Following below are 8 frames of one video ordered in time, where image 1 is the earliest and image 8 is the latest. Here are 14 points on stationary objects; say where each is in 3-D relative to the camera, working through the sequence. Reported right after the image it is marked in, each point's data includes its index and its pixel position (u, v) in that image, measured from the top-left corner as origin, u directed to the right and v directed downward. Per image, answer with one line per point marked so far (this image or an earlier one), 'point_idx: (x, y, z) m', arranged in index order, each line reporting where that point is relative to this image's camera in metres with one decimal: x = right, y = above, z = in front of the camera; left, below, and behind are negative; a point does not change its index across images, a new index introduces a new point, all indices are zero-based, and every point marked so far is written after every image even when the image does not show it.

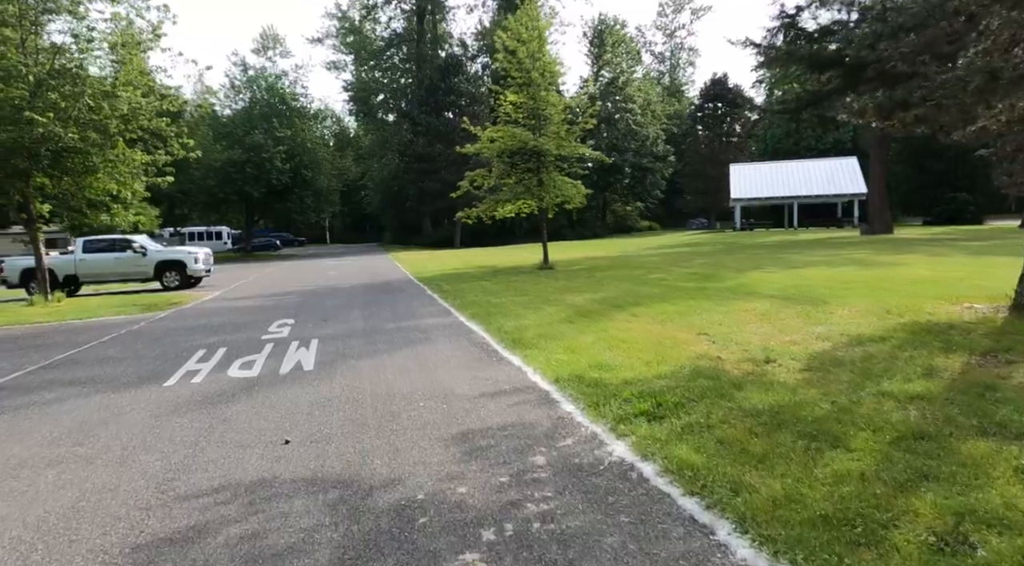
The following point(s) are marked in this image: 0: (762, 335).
0: (+3.0, -0.6, +7.9) m
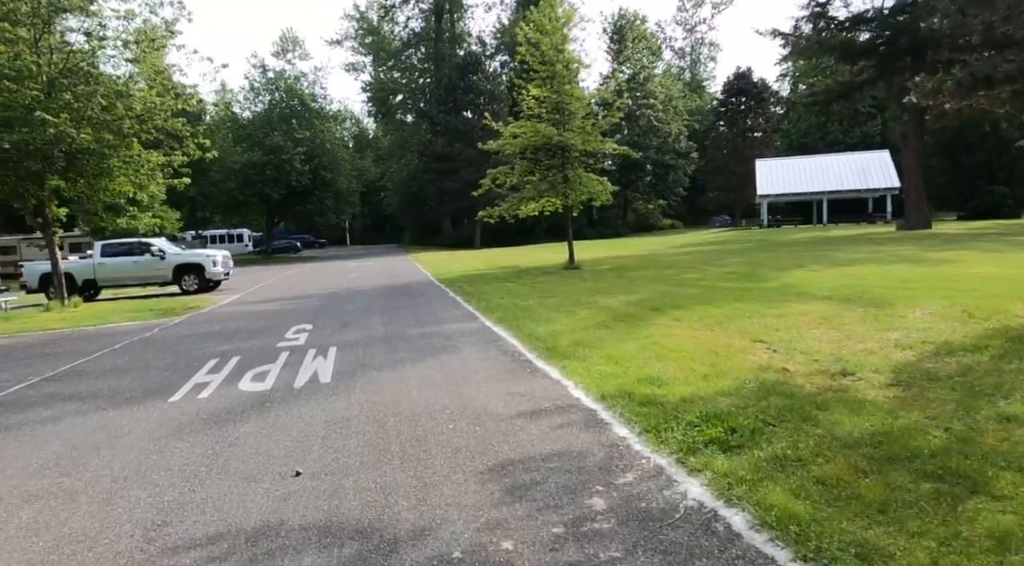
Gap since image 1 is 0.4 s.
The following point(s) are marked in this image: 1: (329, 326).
0: (+3.4, -0.6, +7.1) m
1: (-3.4, -0.8, +12.4) m
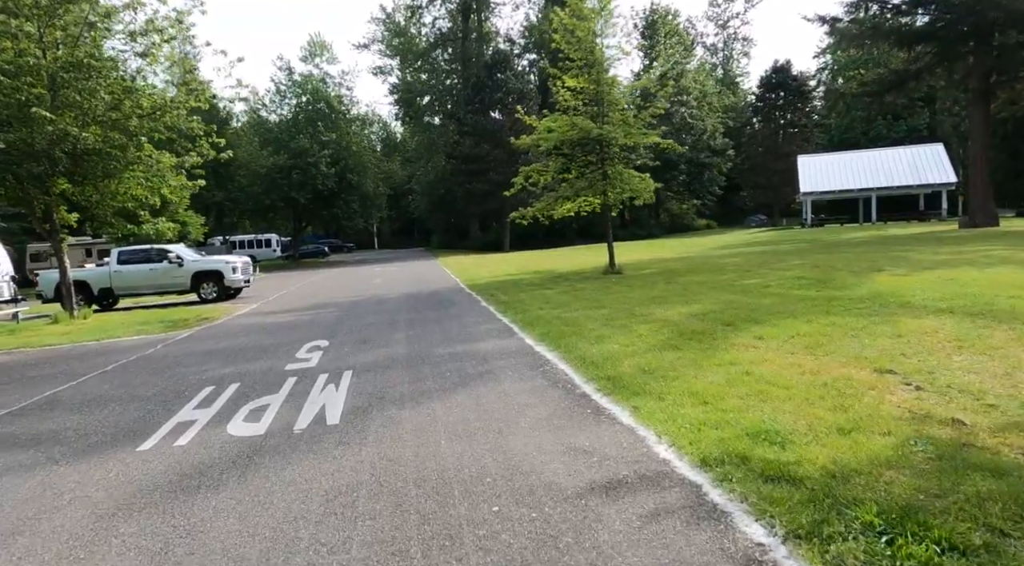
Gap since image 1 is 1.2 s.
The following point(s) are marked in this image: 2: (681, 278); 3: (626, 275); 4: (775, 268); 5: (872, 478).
0: (+3.9, -0.8, +5.3) m
1: (-2.7, -1.0, +11.0) m
2: (+4.4, +0.1, +17.1) m
3: (+3.4, +0.2, +19.6) m
4: (+6.7, +0.4, +16.9) m
5: (+2.0, -1.1, +3.6) m
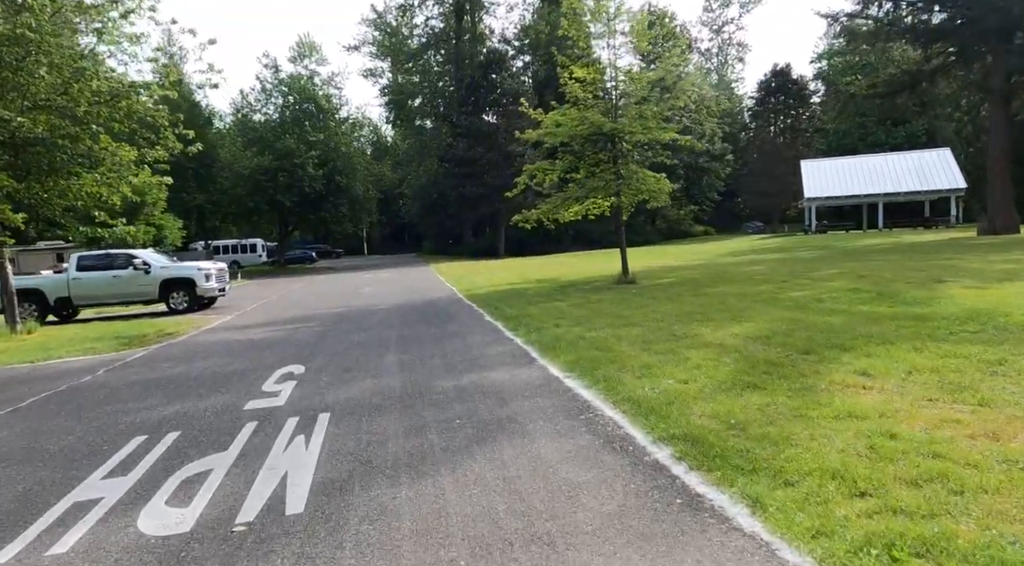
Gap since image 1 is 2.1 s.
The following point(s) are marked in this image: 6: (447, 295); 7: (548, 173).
0: (+4.2, -0.9, +3.4) m
1: (-2.5, -1.2, +9.0) m
2: (+4.5, -0.1, +15.2) m
3: (+3.5, -0.1, +17.8) m
4: (+6.9, +0.1, +15.1) m
5: (+2.3, -1.2, +1.7) m
6: (-1.9, -0.4, +19.4) m
7: (+1.1, +3.3, +19.6) m
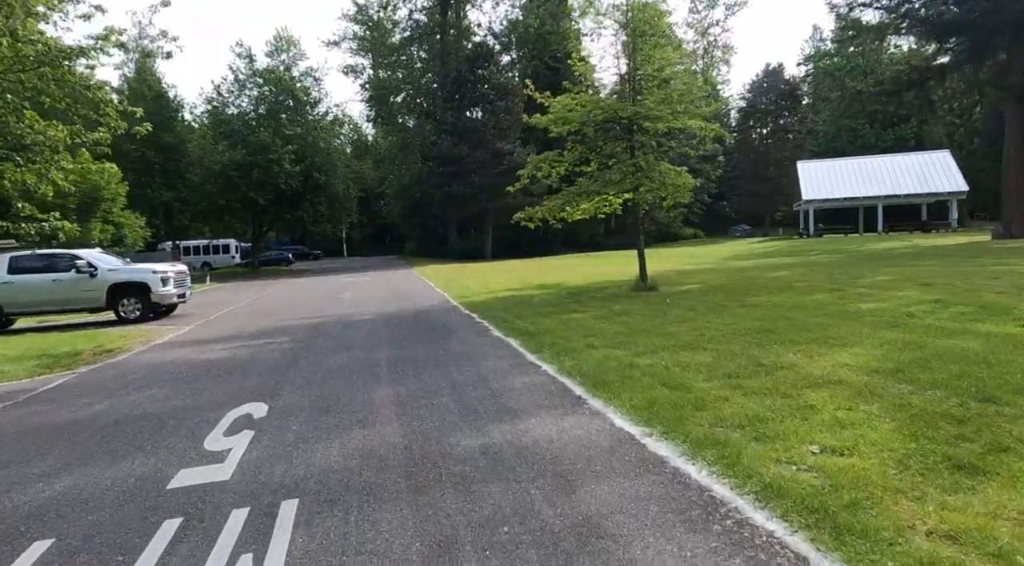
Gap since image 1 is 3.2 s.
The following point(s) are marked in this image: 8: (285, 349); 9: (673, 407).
0: (+4.7, -1.0, +1.3) m
1: (-2.1, -1.3, +6.6) m
2: (+4.7, -0.3, +13.1) m
3: (+3.6, -0.2, +15.6) m
4: (+7.0, -0.1, +13.0) m
5: (+2.9, -1.3, -0.5) m
6: (-1.9, -0.5, +17.0) m
7: (+1.2, +3.2, +17.3) m
8: (-4.0, -1.1, +11.5) m
9: (+1.4, -1.0, +5.7) m
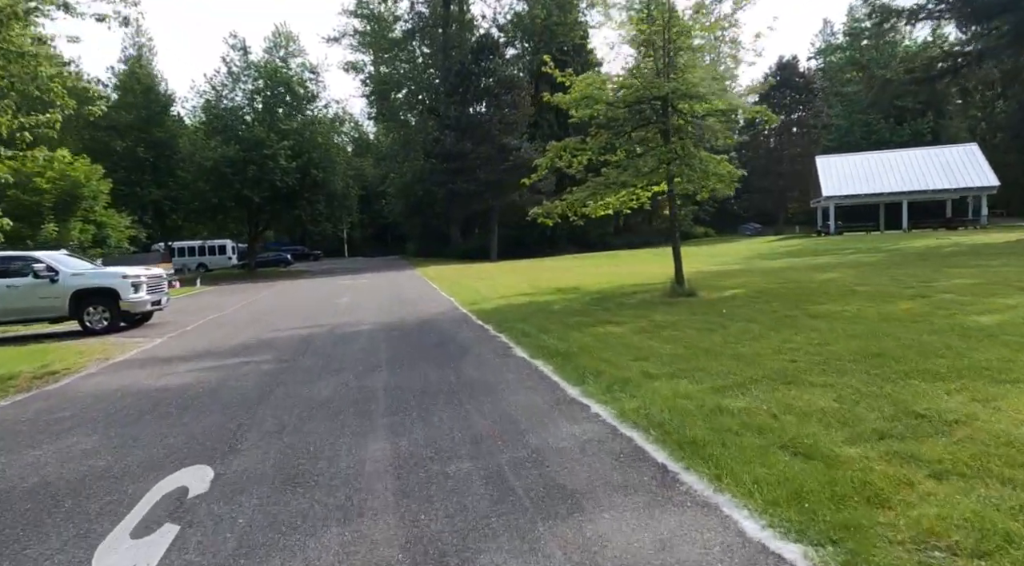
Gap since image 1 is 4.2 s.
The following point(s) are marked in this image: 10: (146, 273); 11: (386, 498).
0: (+5.1, -1.1, -0.8) m
1: (-1.8, -1.5, +4.6) m
2: (+5.0, -0.4, +11.0) m
3: (+4.0, -0.3, +13.5) m
4: (+7.4, -0.2, +10.9) m
5: (+3.2, -1.4, -2.6) m
6: (-1.5, -0.6, +14.9) m
7: (+1.5, +3.1, +15.2) m
8: (-3.6, -1.3, +9.5) m
9: (+1.7, -1.2, +3.6) m
10: (-9.1, +0.2, +16.5) m
11: (-0.8, -1.4, +4.3) m
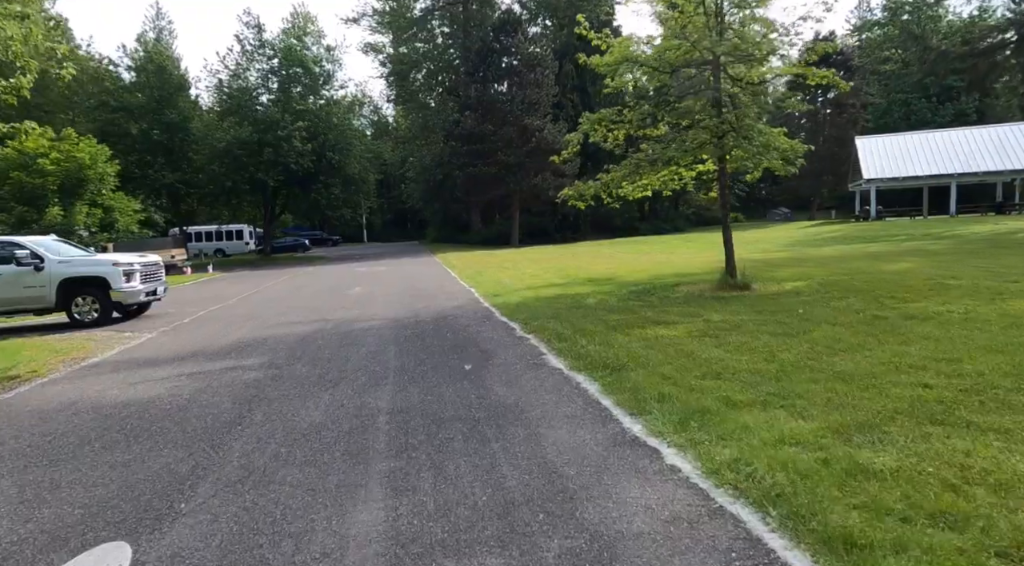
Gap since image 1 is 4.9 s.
0: (+5.1, -1.3, -2.6) m
1: (-1.5, -1.5, +3.0) m
2: (+5.5, -0.3, +9.2) m
3: (+4.5, -0.2, +11.7) m
4: (+7.9, -0.1, +9.0) m
5: (+3.2, -1.6, -4.3) m
6: (-0.9, -0.4, +13.3) m
7: (+2.1, +3.3, +13.5) m
8: (-3.2, -1.2, +8.0) m
9: (+1.9, -1.2, +1.9) m
10: (-8.5, +0.5, +15.1) m
11: (-0.6, -1.4, +2.8) m
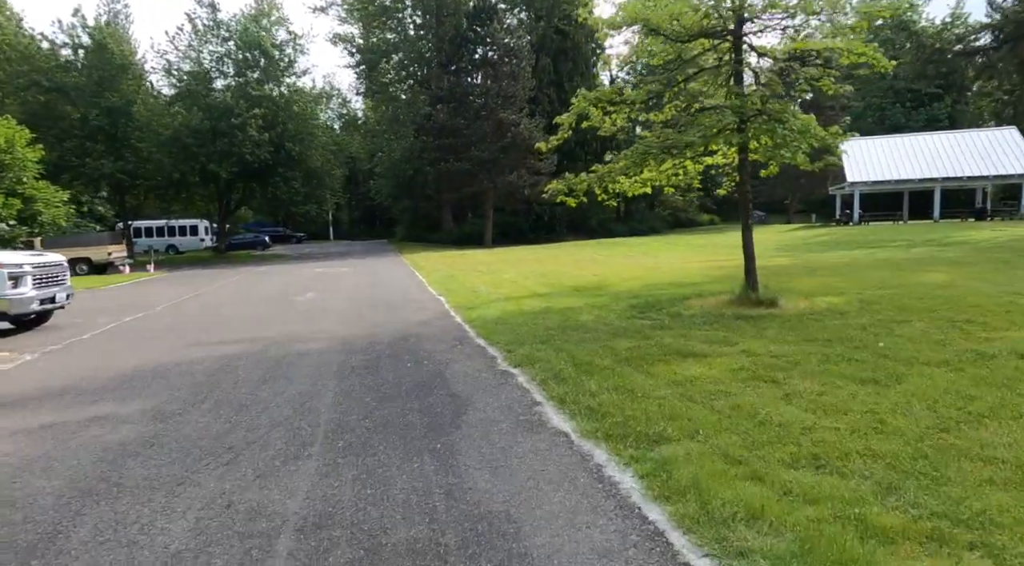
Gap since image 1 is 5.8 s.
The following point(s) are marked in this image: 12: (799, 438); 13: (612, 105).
0: (+5.4, -1.6, -4.7) m
1: (-1.5, -1.7, +0.6) m
2: (+5.3, -0.6, +7.1) m
3: (+4.2, -0.4, +9.6) m
4: (+7.7, -0.4, +7.0) m
5: (+3.6, -1.9, -6.5) m
6: (-1.3, -0.6, +11.0) m
7: (+1.8, +3.0, +11.2) m
8: (-3.4, -1.3, +5.5) m
9: (+2.0, -1.4, -0.3) m
10: (-9.0, +0.4, +12.4) m
11: (-0.5, -1.6, +0.4) m
12: (+1.9, -1.0, +4.5) m
13: (+1.7, +3.1, +11.2) m
